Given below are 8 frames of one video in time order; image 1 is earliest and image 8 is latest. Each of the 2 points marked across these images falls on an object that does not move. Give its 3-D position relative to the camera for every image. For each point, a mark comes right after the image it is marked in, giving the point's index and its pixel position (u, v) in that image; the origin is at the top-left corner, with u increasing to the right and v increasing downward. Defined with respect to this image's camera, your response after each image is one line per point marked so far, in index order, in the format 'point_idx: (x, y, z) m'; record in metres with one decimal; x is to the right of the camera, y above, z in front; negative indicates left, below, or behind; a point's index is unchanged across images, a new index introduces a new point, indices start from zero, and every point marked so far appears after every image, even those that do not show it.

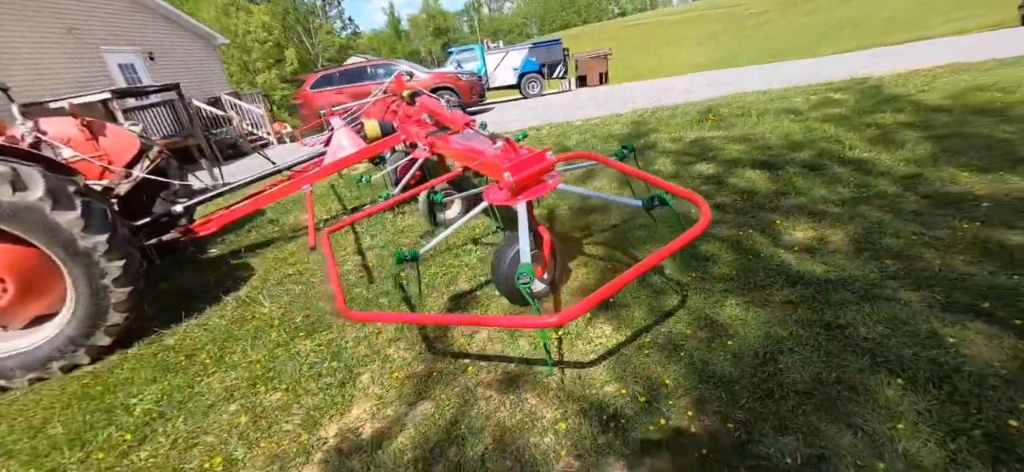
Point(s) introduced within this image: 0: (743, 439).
0: (+1.0, -0.9, +1.9) m
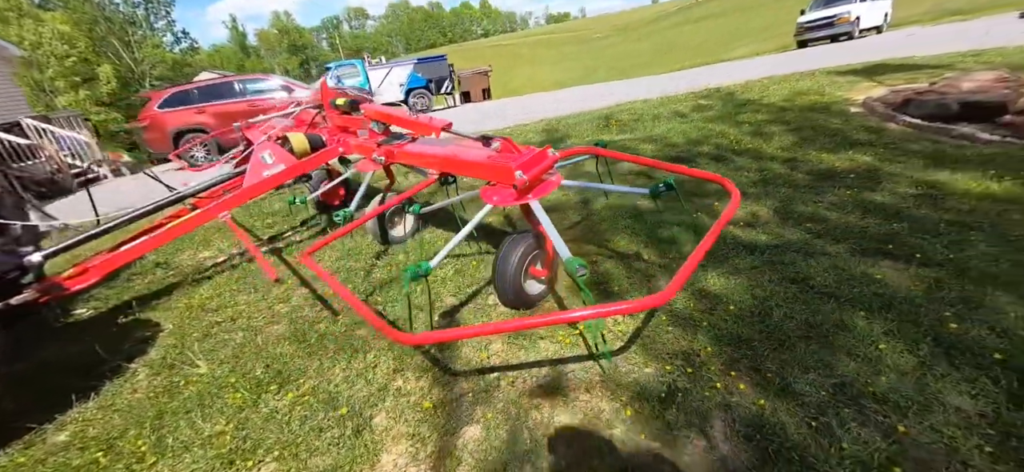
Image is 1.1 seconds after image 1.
0: (+1.3, -0.7, +2.1) m
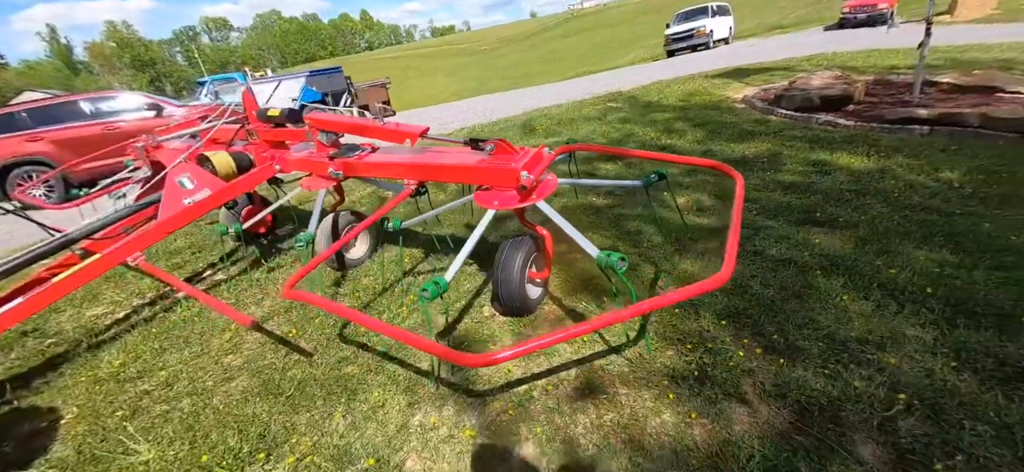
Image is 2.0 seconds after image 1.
0: (+1.5, -0.6, +2.3) m
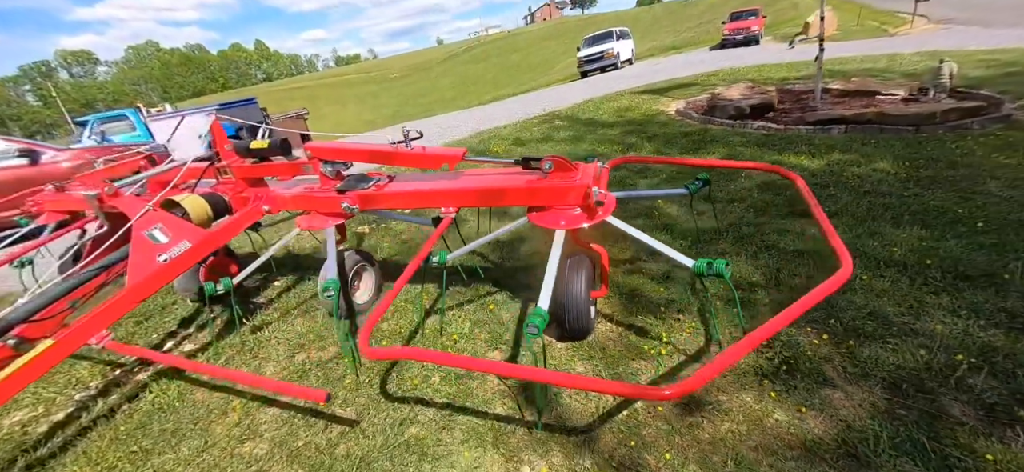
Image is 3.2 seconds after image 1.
0: (+1.9, -0.5, +2.4) m
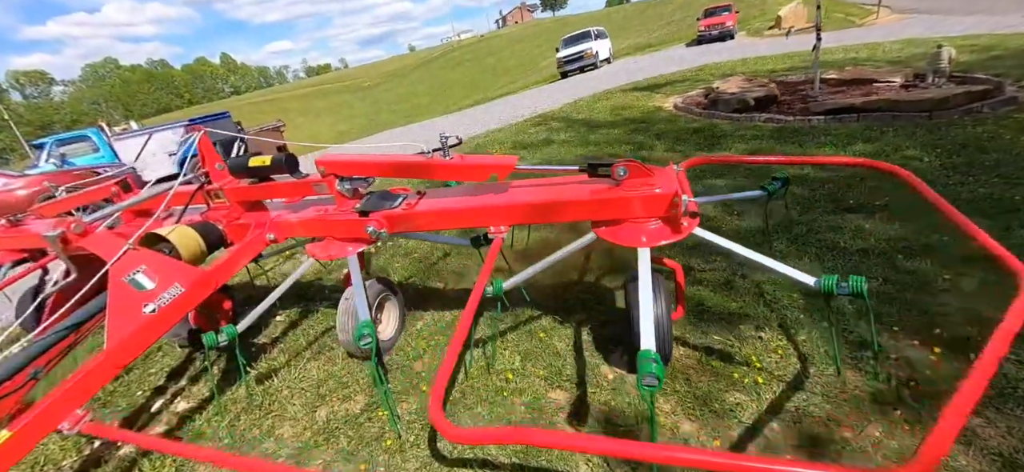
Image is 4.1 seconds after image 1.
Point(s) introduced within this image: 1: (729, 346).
0: (+2.2, -0.5, +2.2) m
1: (+1.1, -0.6, +2.2) m
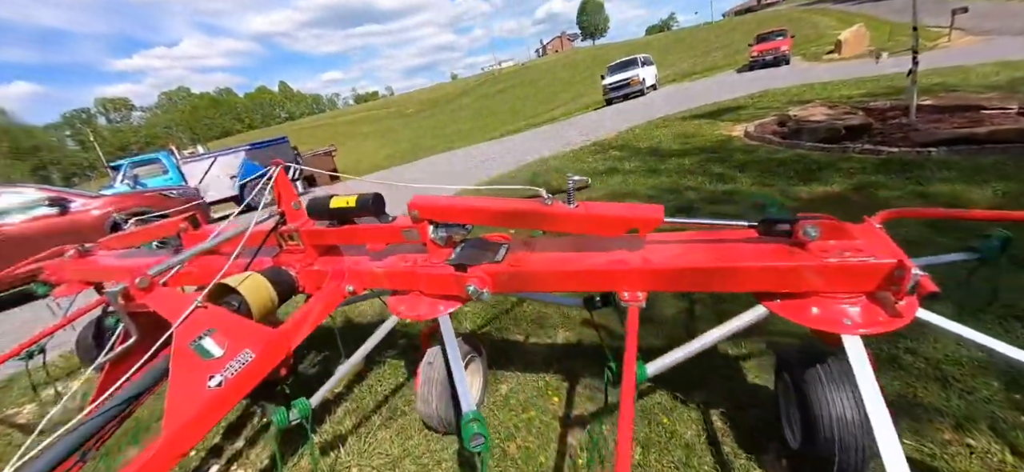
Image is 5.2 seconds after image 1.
0: (+2.7, -0.8, +1.5) m
1: (+1.6, -0.9, +1.7) m
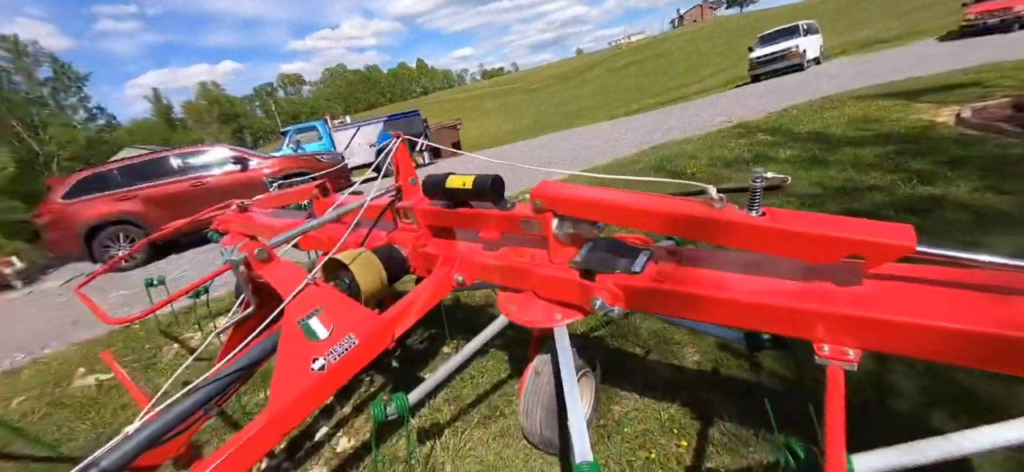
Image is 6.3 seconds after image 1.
0: (+2.9, -1.1, +0.5) m
1: (+2.0, -1.0, +1.0) m
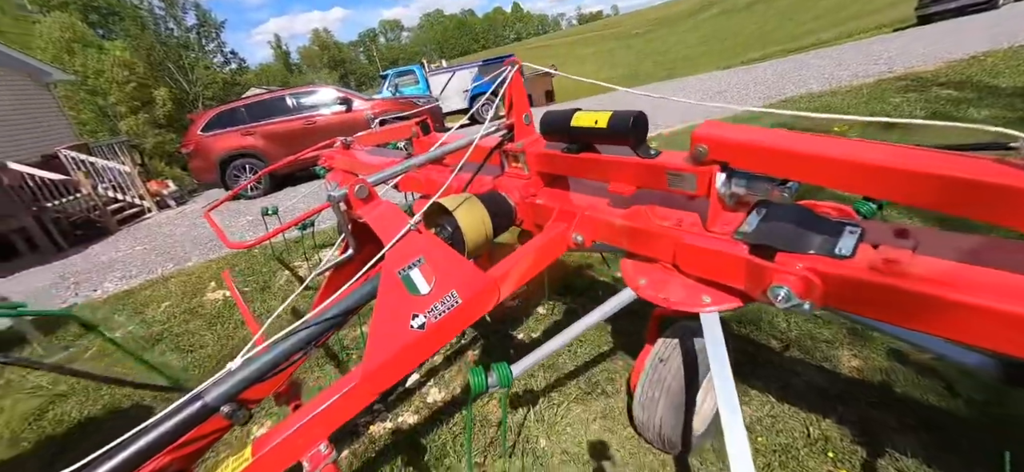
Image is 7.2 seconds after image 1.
0: (+3.0, -1.3, -0.2) m
1: (+2.1, -1.1, +0.4) m
